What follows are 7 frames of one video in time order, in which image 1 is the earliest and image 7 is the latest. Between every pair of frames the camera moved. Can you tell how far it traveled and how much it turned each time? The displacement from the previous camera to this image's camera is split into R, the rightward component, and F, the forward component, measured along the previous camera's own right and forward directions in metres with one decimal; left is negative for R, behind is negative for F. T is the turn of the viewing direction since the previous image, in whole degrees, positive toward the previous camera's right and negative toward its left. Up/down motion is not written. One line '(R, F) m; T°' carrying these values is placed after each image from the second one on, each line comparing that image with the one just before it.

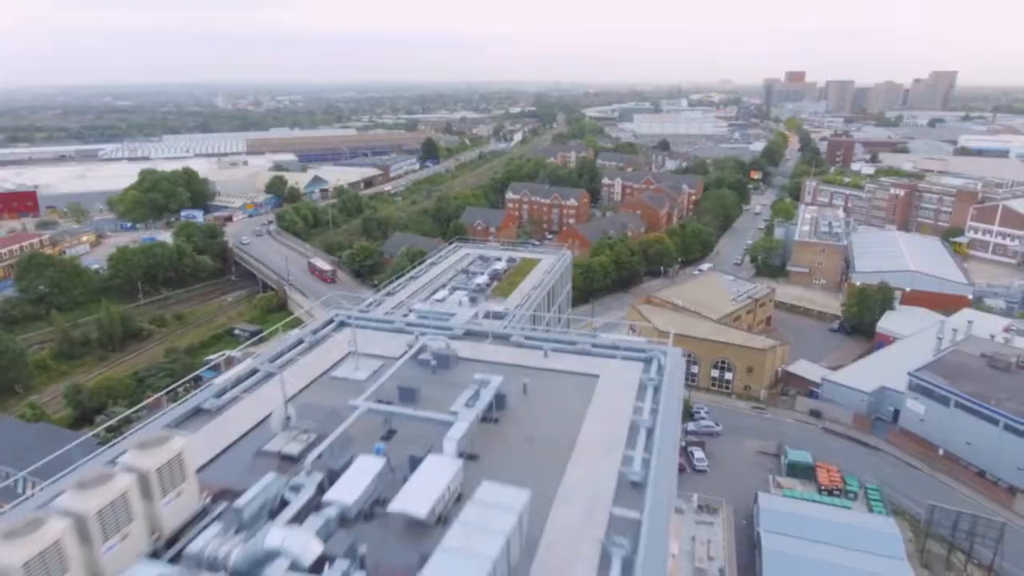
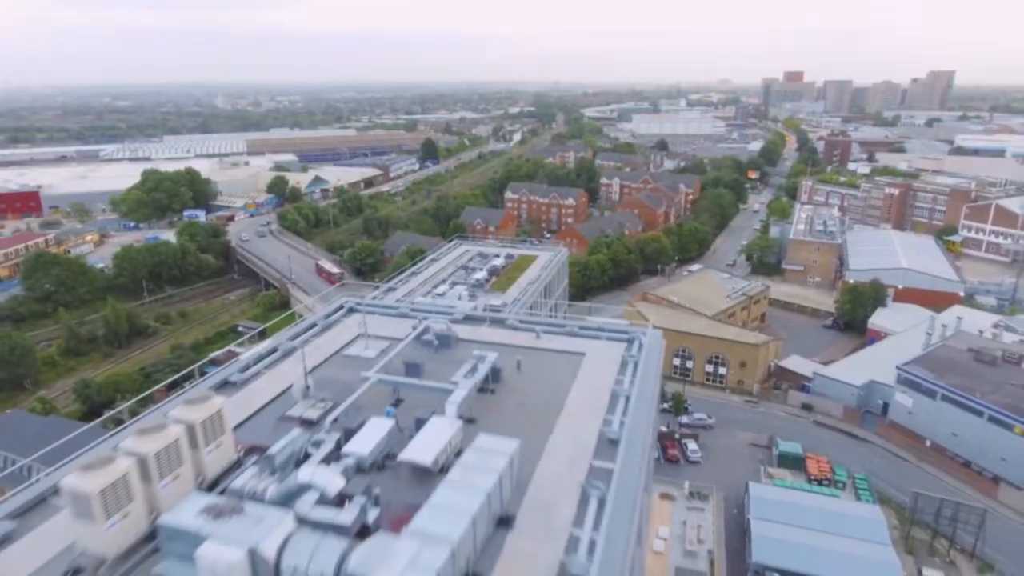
(0.0, -0.5) m; 0°
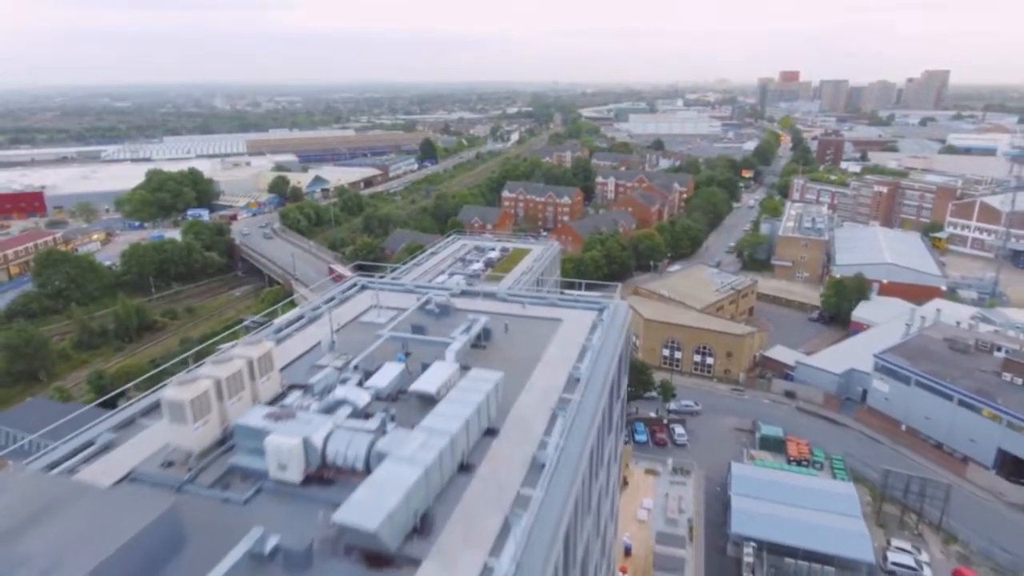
(+0.1, -1.0) m; 0°
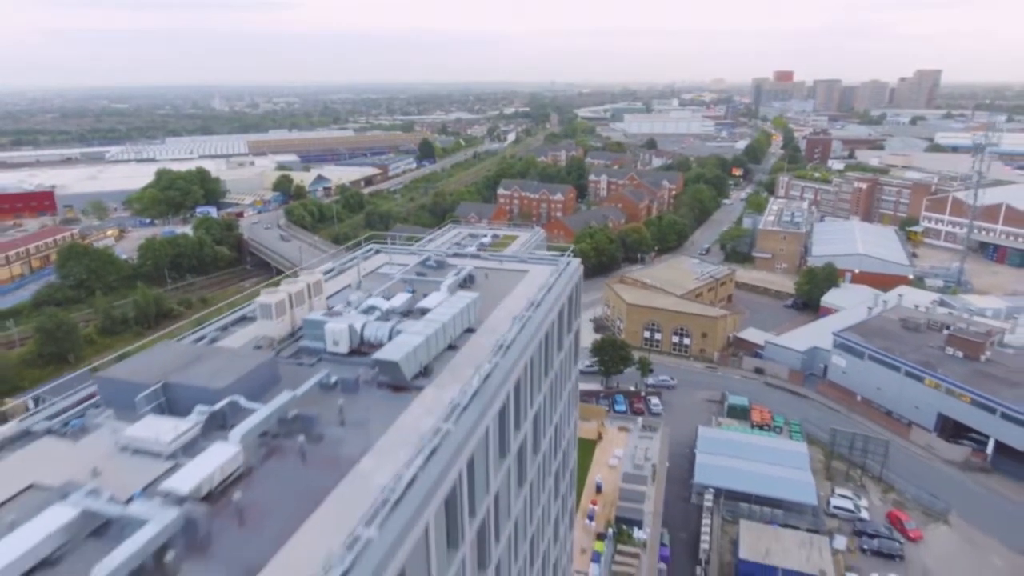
(+0.3, -2.1) m; 0°
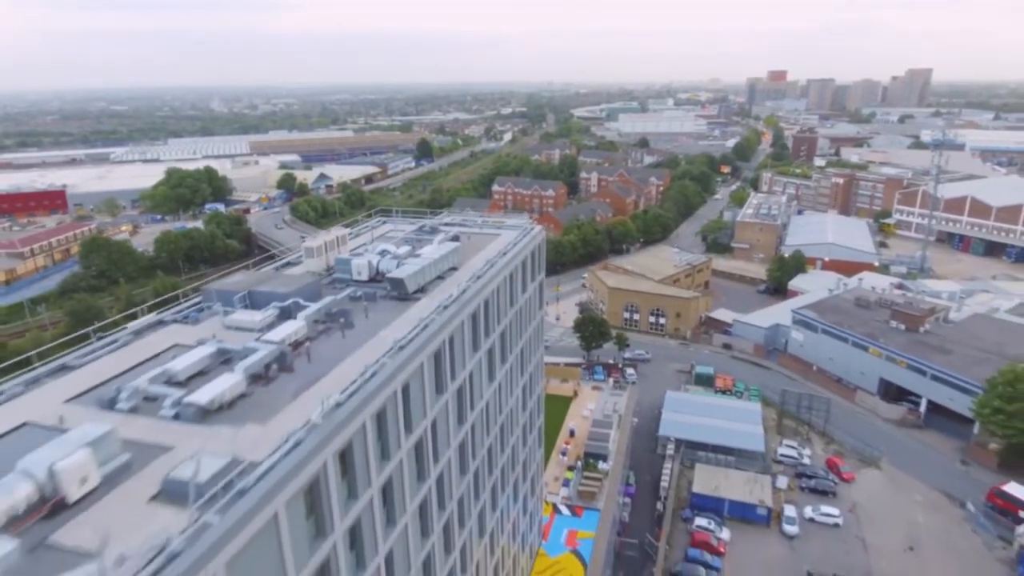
(+0.4, -2.5) m; 0°
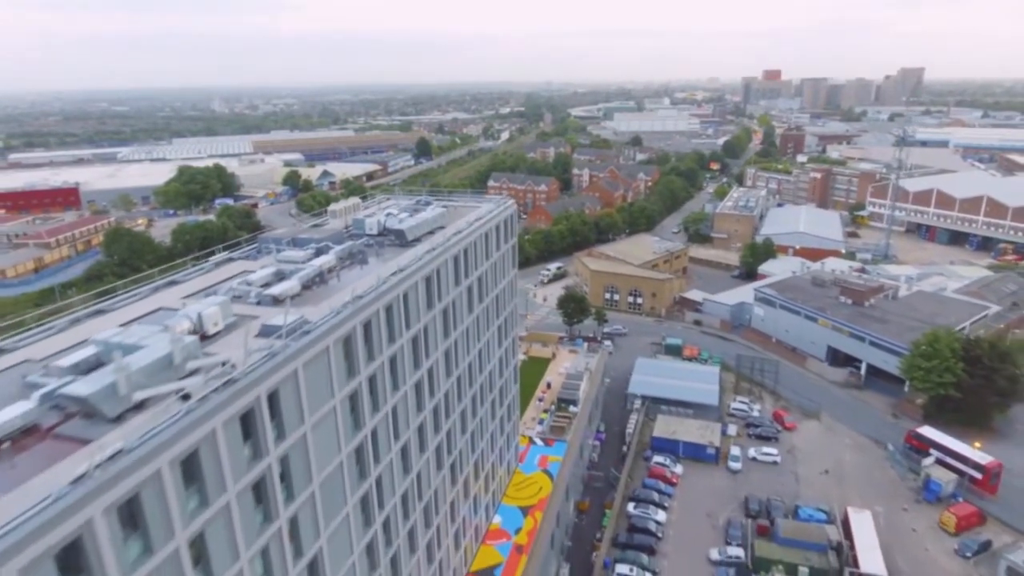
(+0.5, -2.8) m; 0°
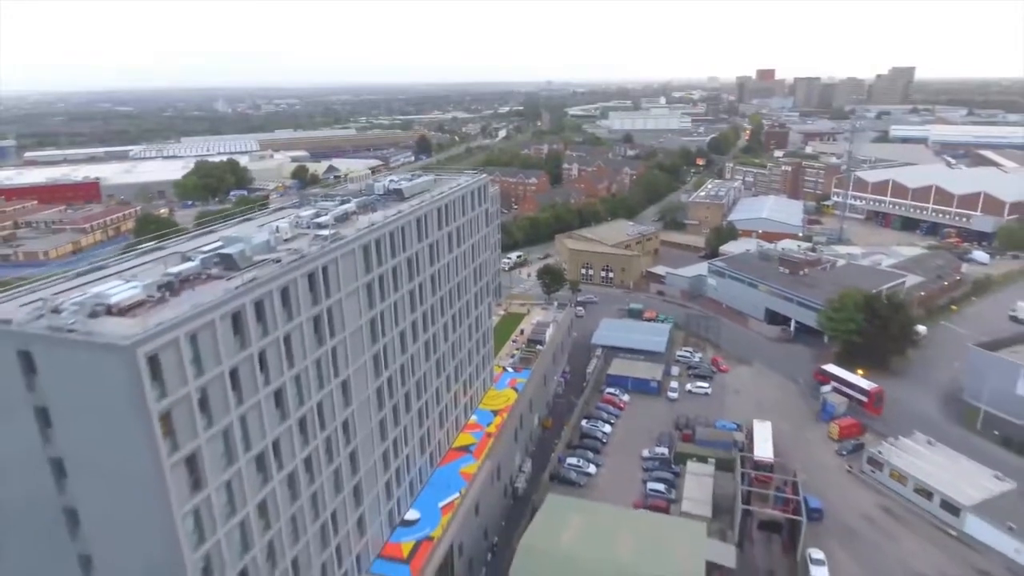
(+0.9, -4.4) m; 0°
